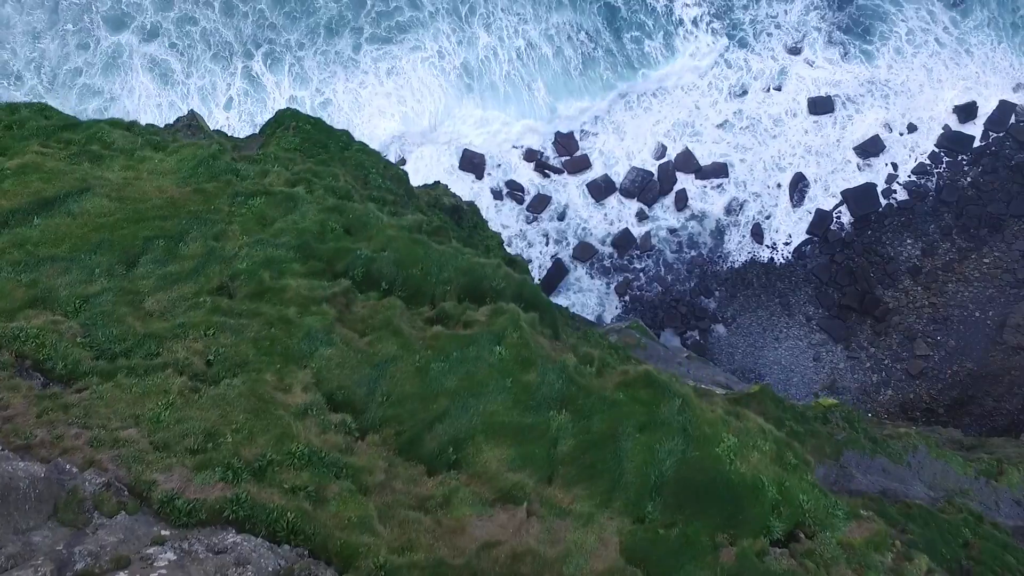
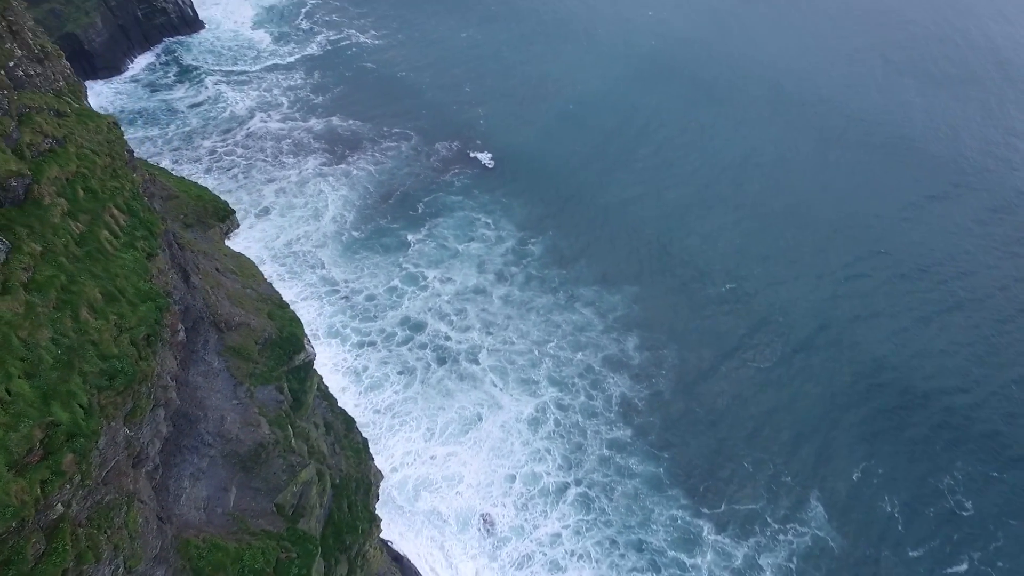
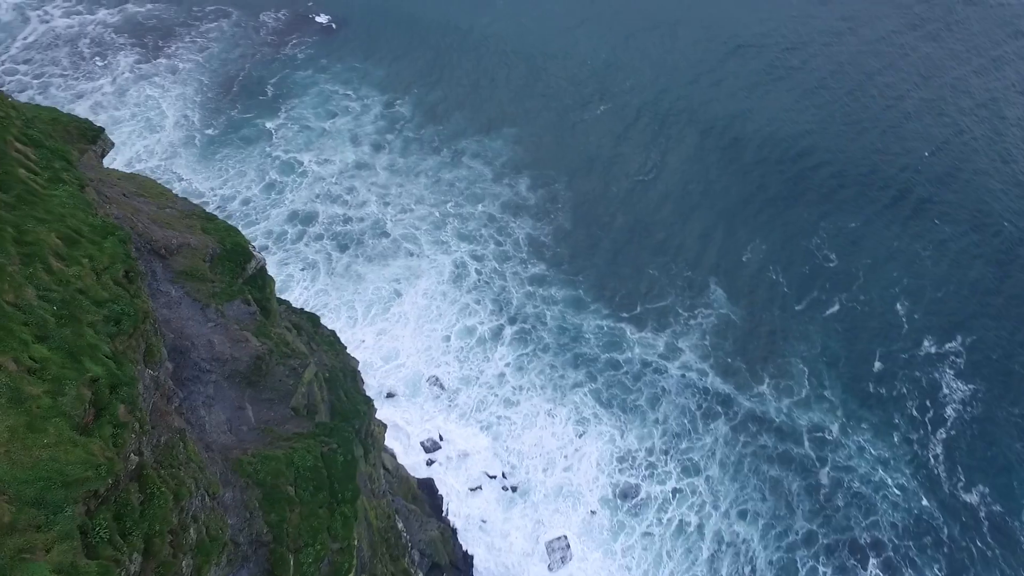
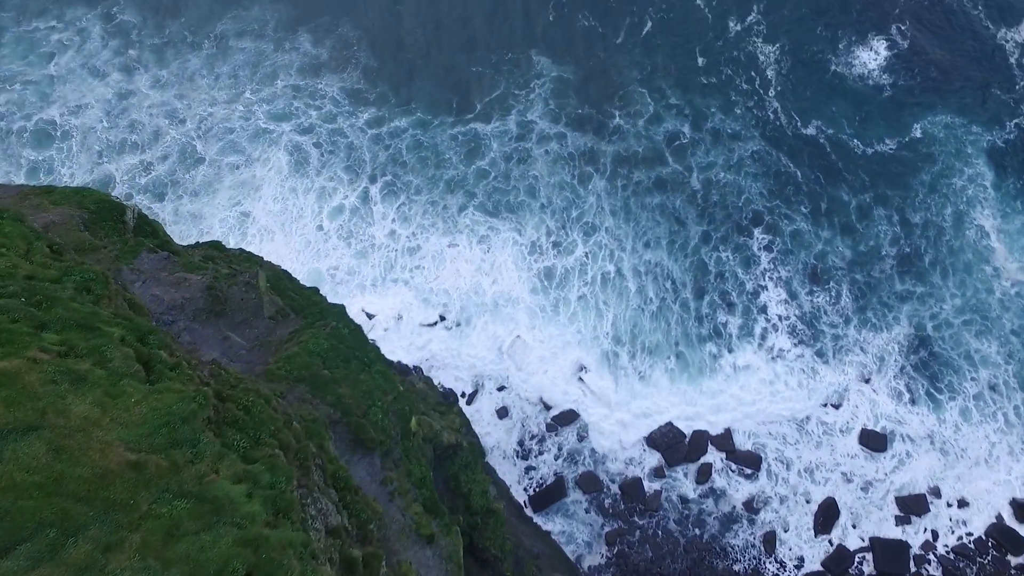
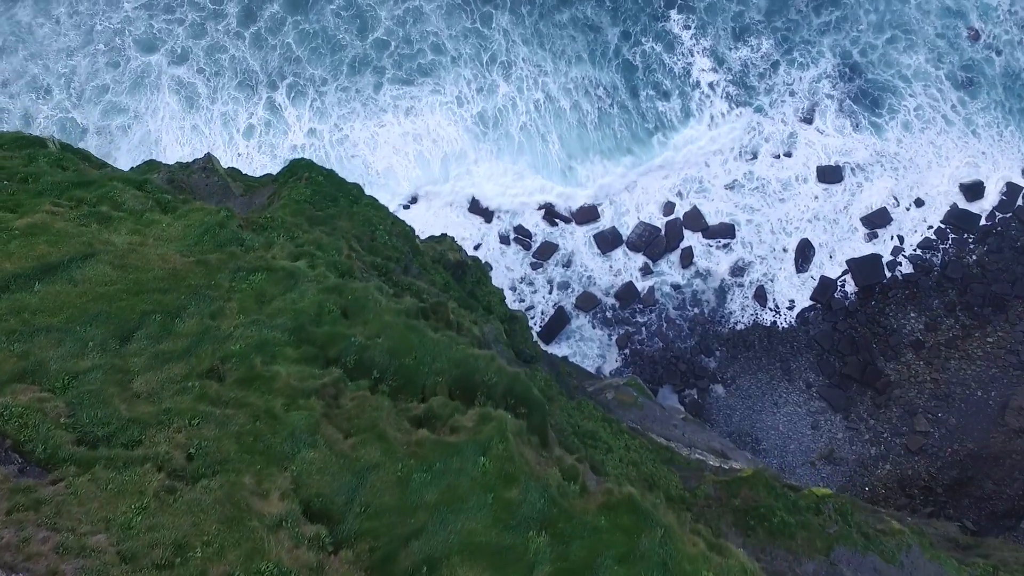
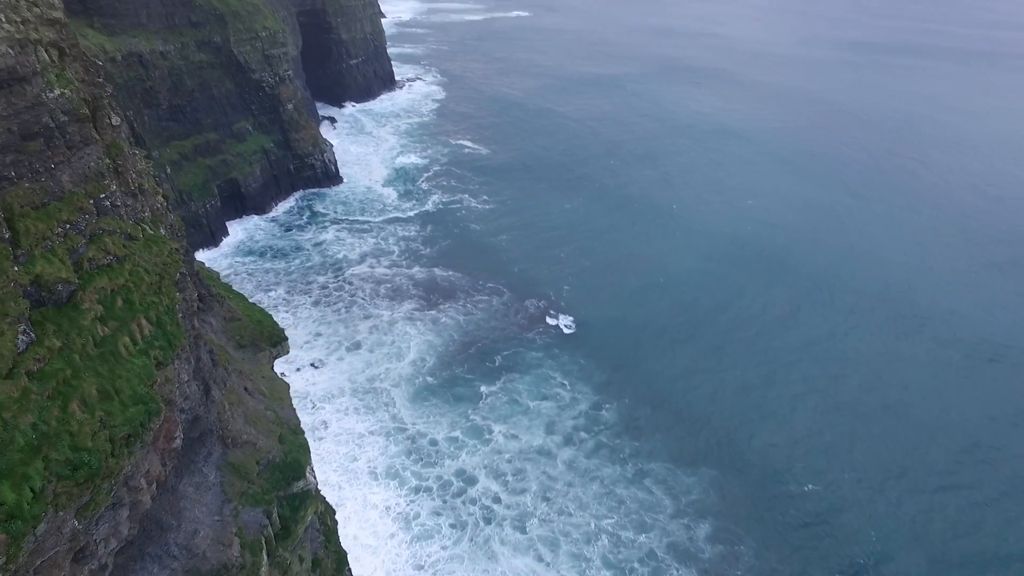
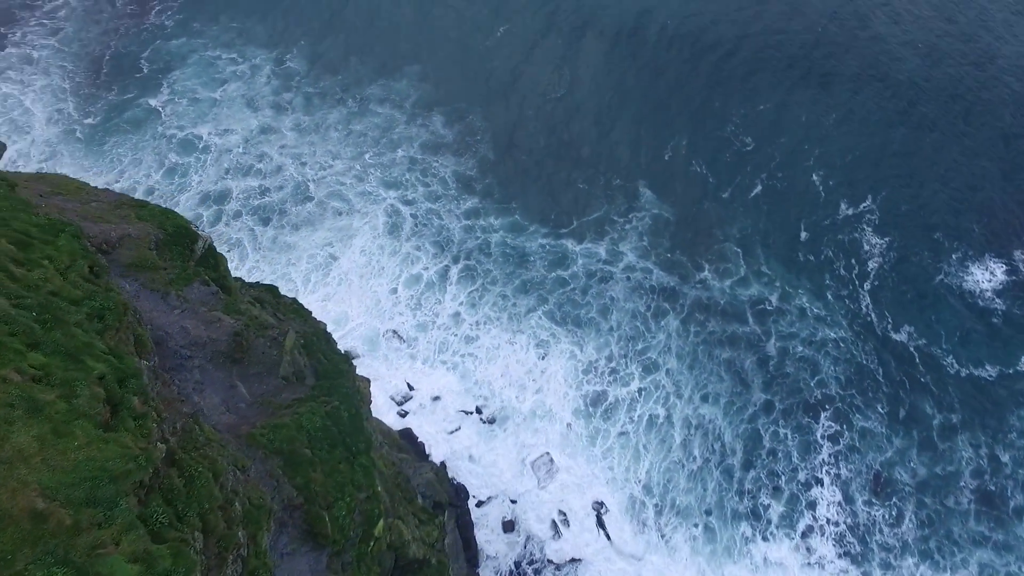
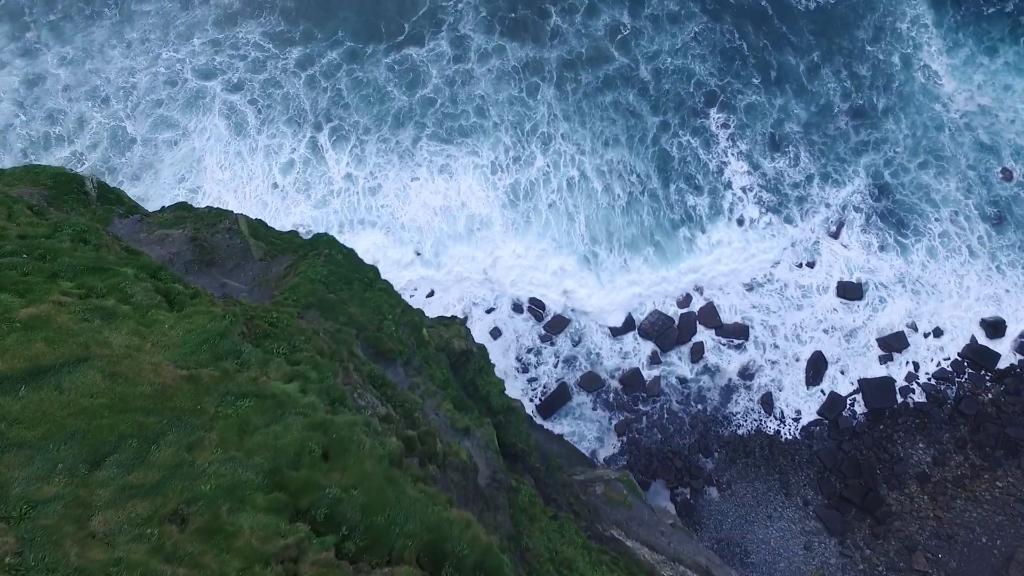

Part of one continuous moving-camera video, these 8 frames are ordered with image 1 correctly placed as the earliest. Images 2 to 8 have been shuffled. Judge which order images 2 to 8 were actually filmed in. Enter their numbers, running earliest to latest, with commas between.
5, 8, 4, 7, 3, 2, 6
